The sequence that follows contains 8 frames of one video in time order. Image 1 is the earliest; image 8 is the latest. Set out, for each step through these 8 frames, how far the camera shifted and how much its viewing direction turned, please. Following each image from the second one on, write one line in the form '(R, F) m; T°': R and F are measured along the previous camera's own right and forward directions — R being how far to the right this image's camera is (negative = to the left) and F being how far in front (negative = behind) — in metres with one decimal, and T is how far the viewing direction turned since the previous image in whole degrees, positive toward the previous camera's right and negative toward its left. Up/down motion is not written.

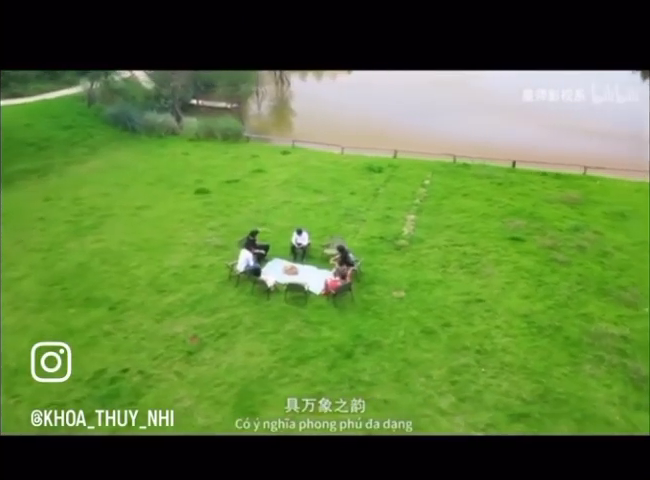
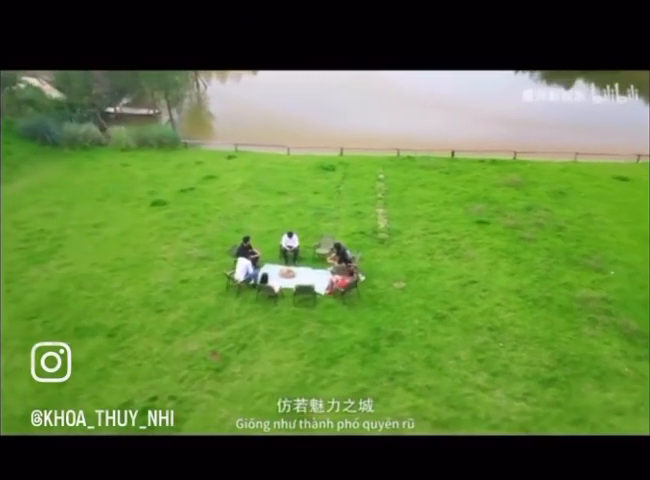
(-1.2, +0.1) m; +11°
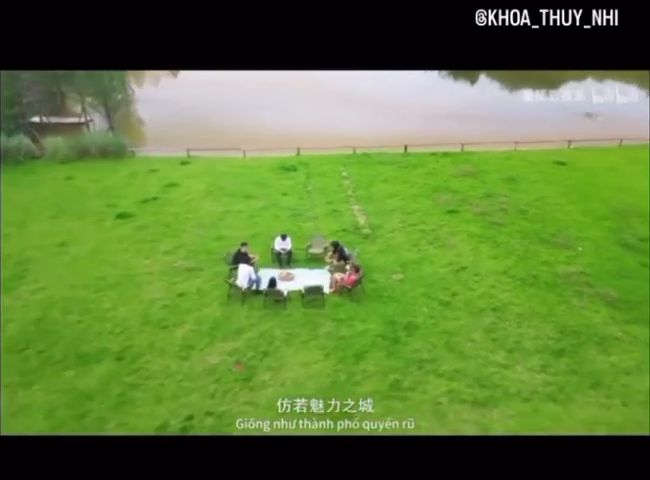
(-1.0, +0.1) m; +9°
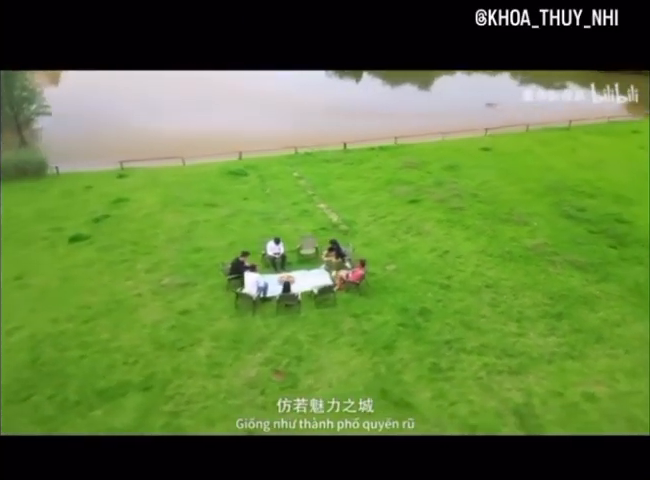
(-1.3, +0.1) m; +12°
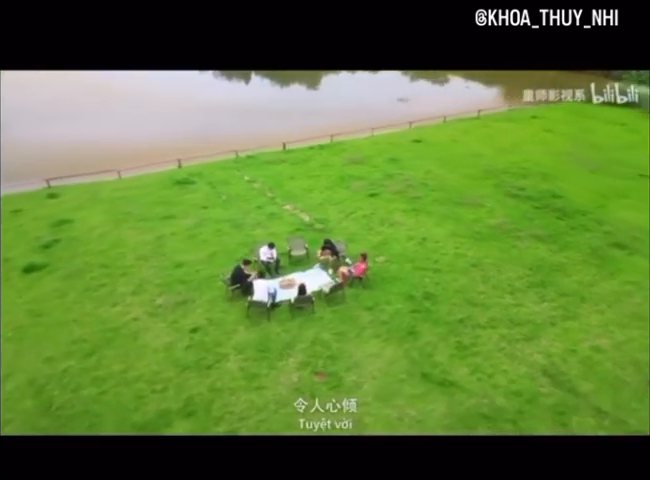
(-1.2, +0.1) m; +12°
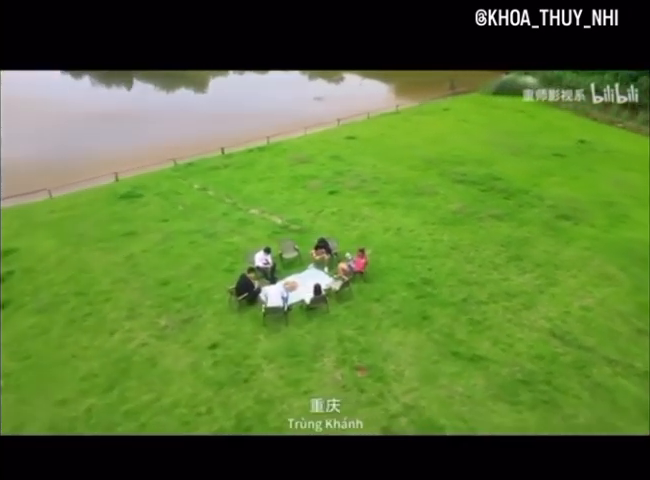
(-1.2, +0.1) m; +12°
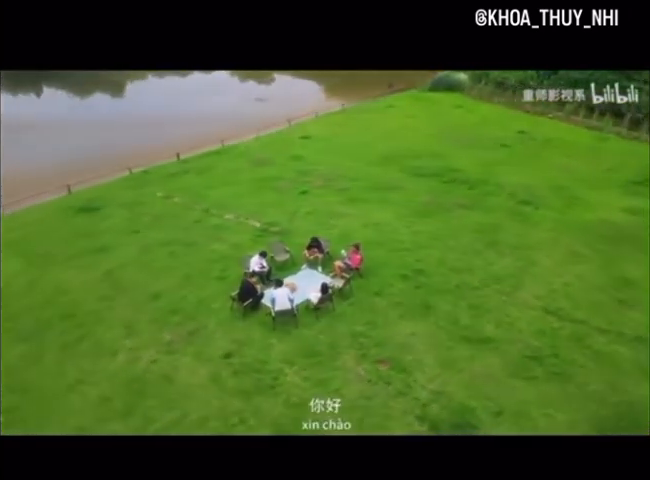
(-0.8, 0.0) m; +8°
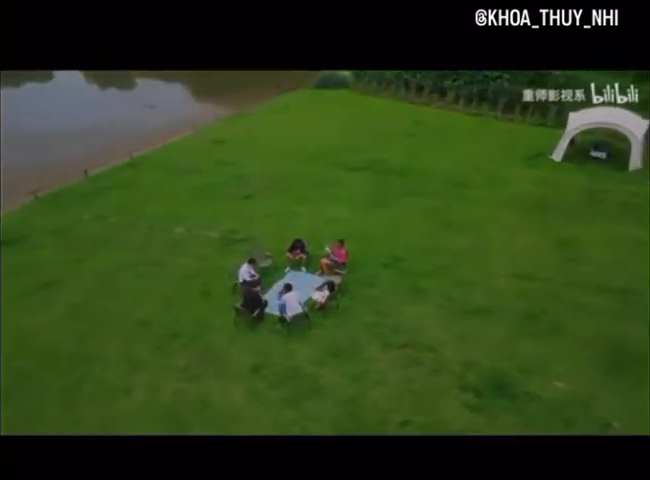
(-1.4, +0.1) m; +15°
